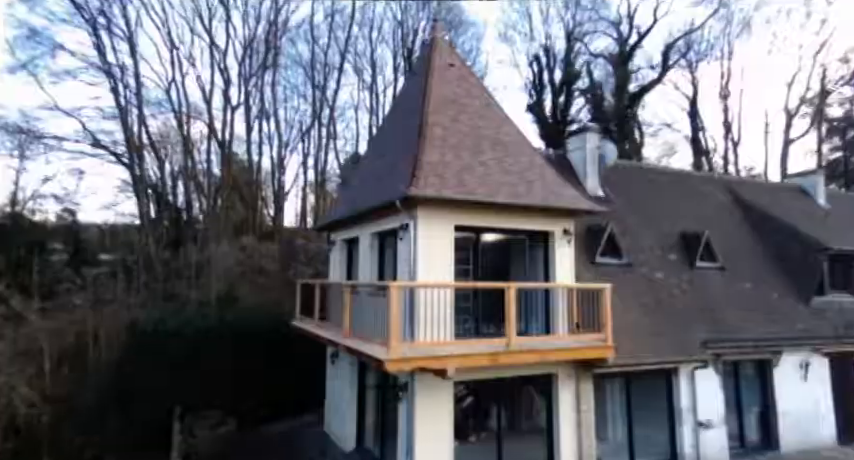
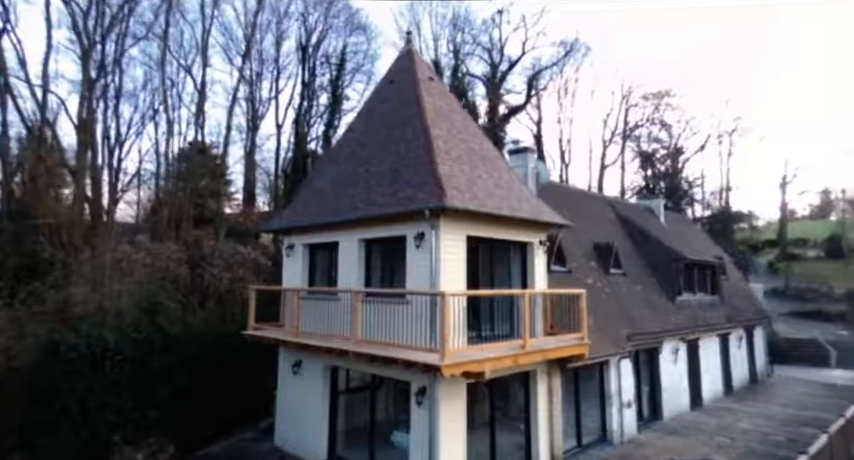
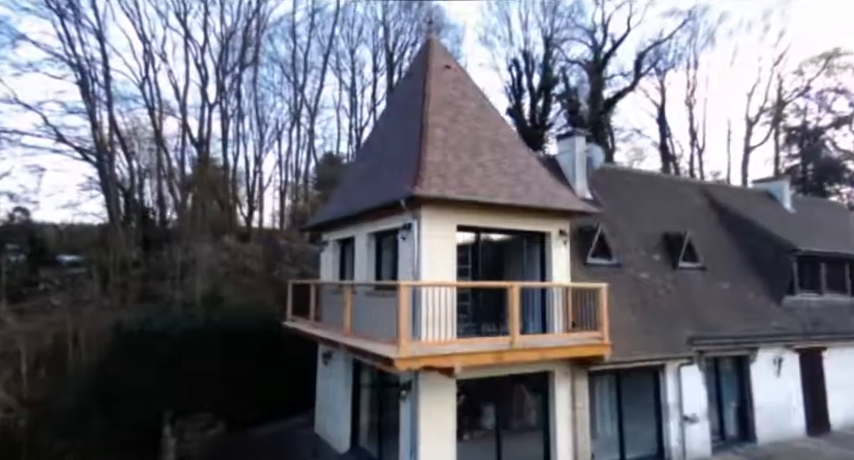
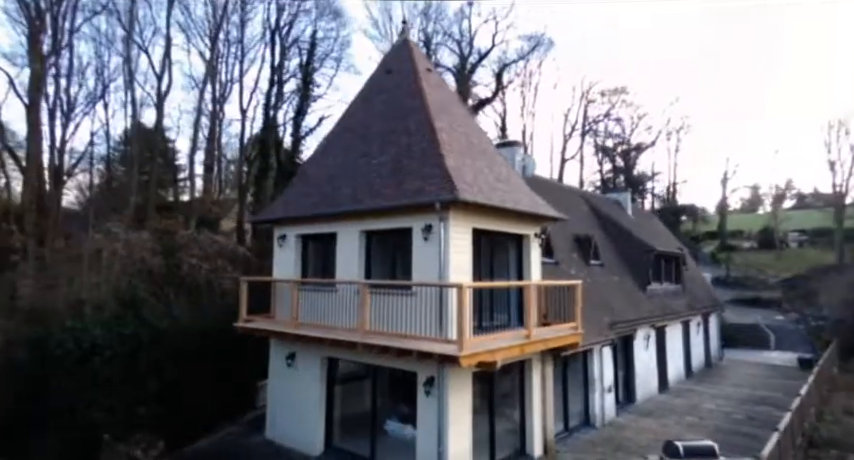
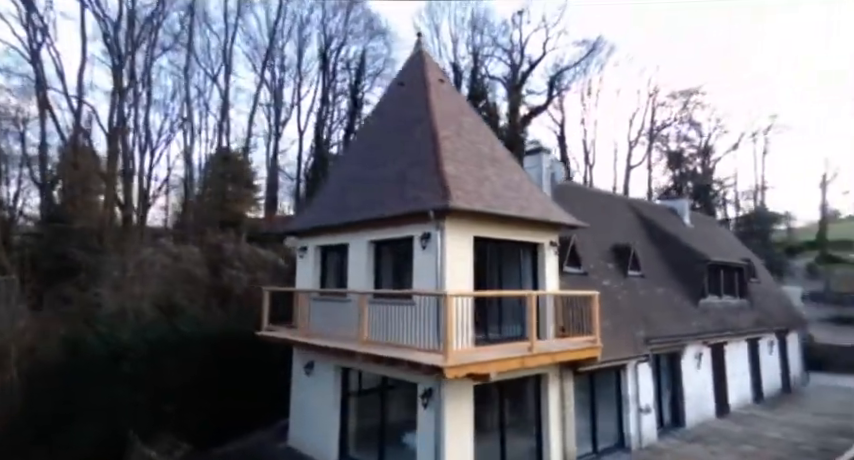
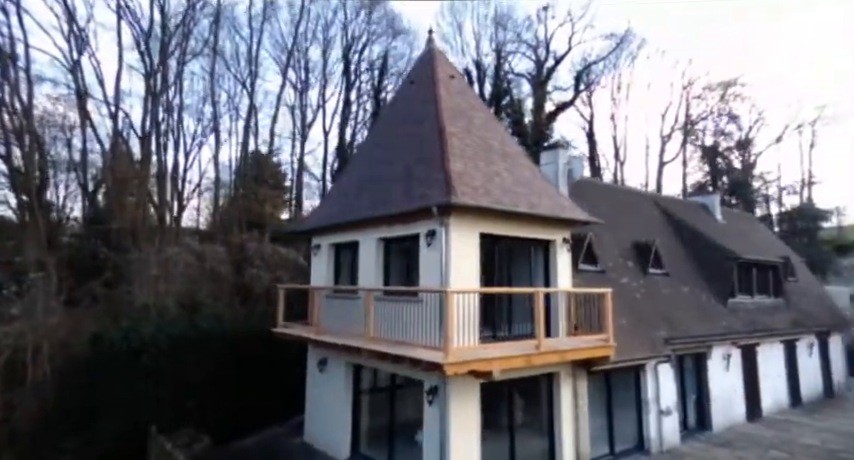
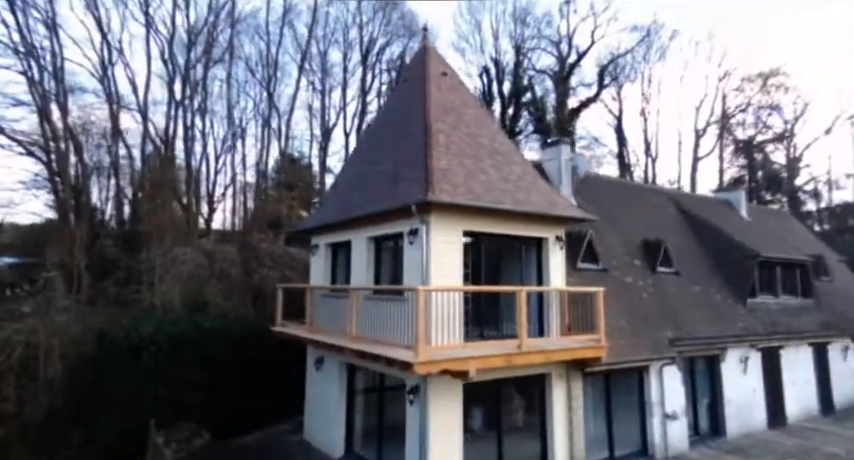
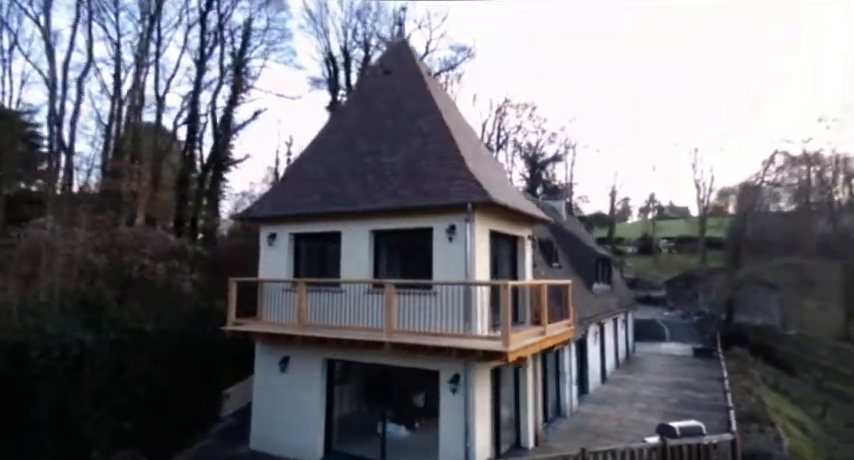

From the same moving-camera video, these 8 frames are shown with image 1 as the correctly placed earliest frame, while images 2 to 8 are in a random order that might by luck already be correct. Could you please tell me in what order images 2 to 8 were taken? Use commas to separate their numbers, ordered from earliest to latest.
3, 7, 6, 5, 2, 4, 8
